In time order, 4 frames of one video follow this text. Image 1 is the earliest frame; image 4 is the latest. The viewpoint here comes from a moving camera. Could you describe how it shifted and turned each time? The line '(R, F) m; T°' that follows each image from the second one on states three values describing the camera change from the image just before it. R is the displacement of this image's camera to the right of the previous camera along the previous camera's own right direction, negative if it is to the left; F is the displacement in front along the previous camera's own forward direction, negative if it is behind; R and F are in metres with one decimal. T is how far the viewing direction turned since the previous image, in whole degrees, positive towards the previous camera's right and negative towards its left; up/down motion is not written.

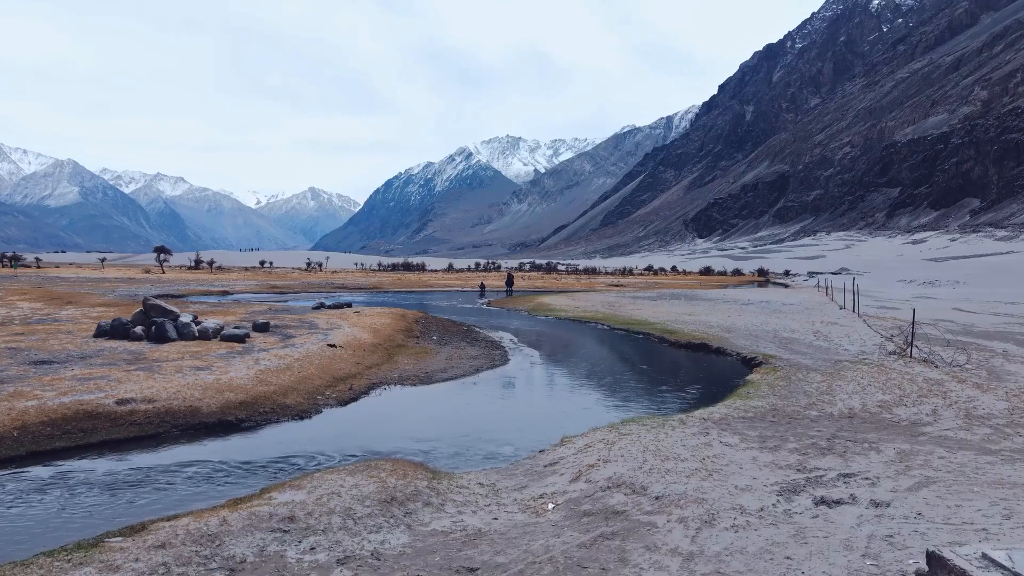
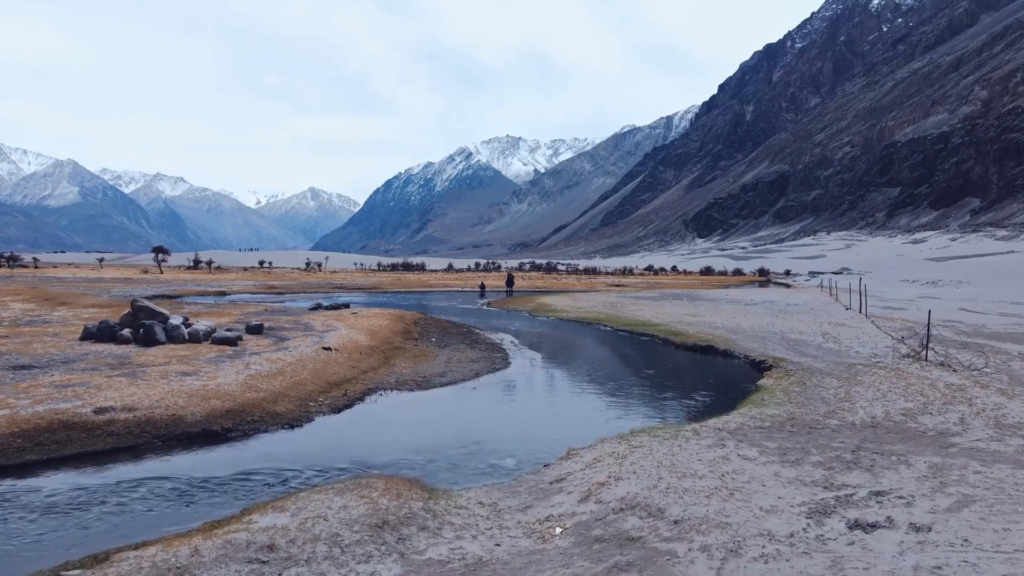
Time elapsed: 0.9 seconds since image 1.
(0.0, +0.8) m; 0°
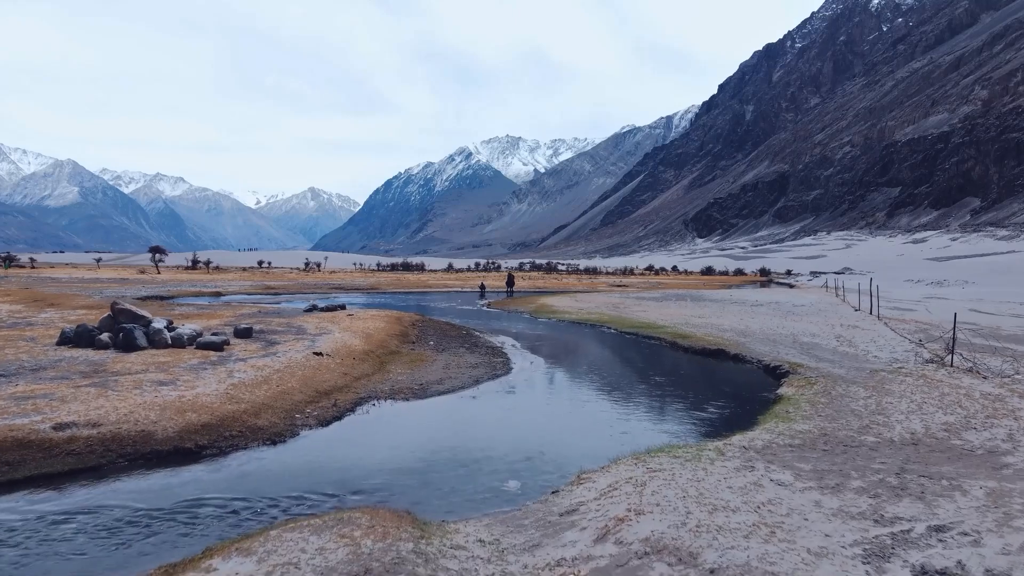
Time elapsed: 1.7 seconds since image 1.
(-0.1, +1.3) m; 0°
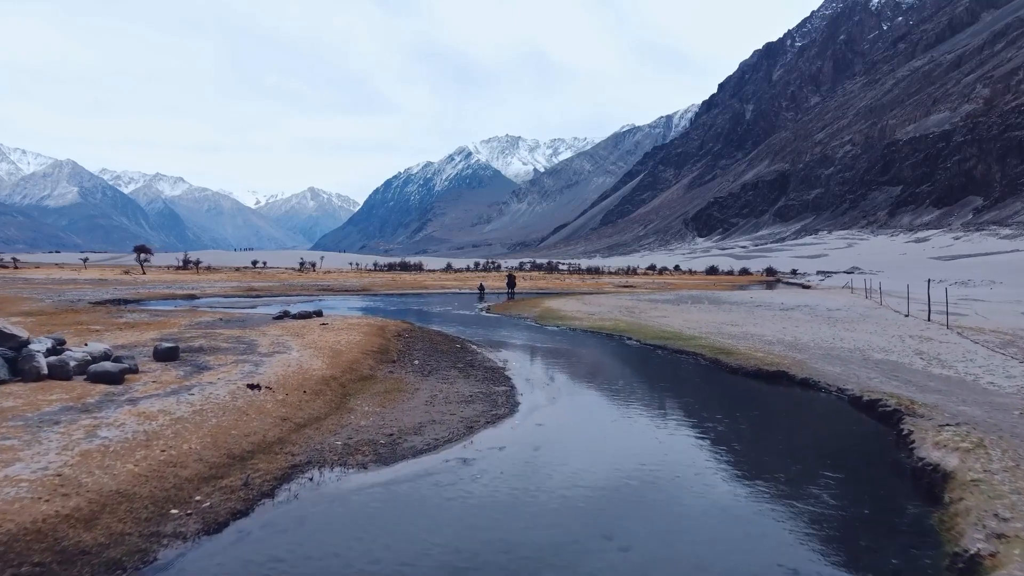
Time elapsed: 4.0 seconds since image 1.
(-0.2, +6.0) m; 0°
